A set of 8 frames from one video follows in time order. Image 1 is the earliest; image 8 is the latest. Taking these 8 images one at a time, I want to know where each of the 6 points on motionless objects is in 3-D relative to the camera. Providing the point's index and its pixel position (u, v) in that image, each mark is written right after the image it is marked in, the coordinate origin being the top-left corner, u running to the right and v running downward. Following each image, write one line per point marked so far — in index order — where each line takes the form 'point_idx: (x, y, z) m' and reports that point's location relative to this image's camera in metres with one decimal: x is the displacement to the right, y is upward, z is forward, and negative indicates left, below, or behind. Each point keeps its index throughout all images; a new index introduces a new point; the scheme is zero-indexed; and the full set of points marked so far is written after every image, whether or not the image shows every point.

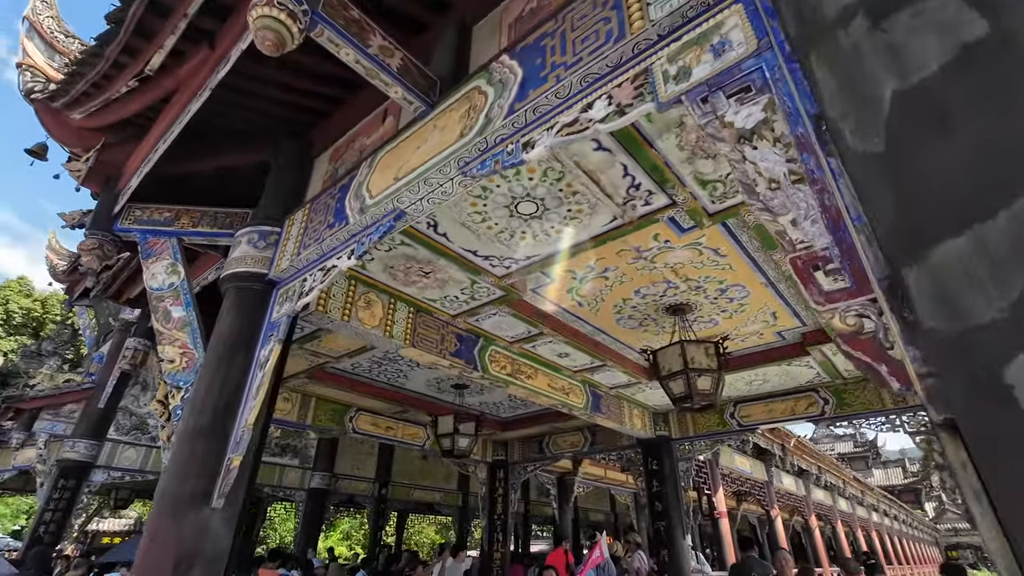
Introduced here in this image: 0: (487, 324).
0: (-0.3, -0.4, +5.3) m
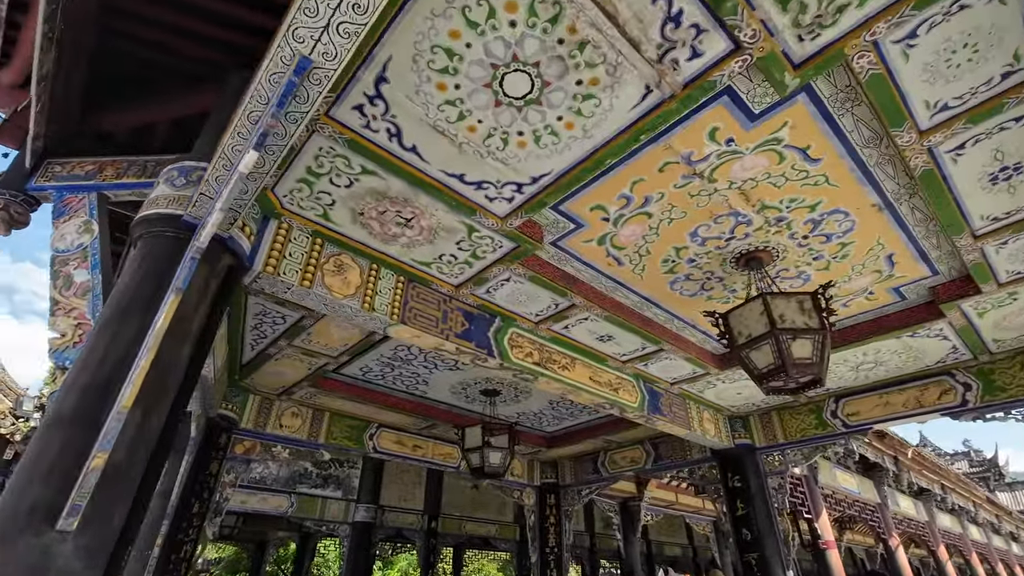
0: (-0.1, -0.1, +4.2) m
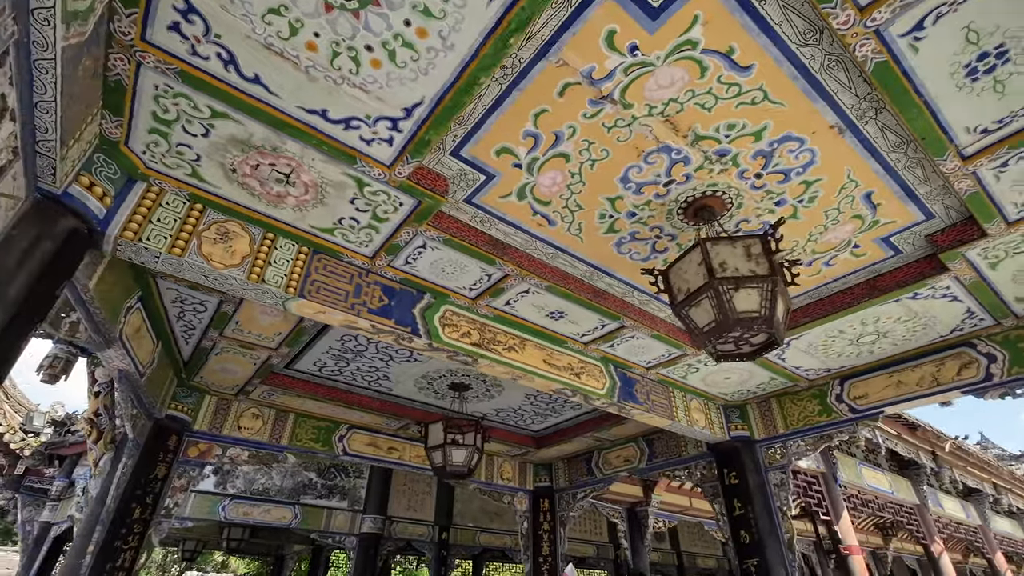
0: (-0.7, +0.2, +3.8) m
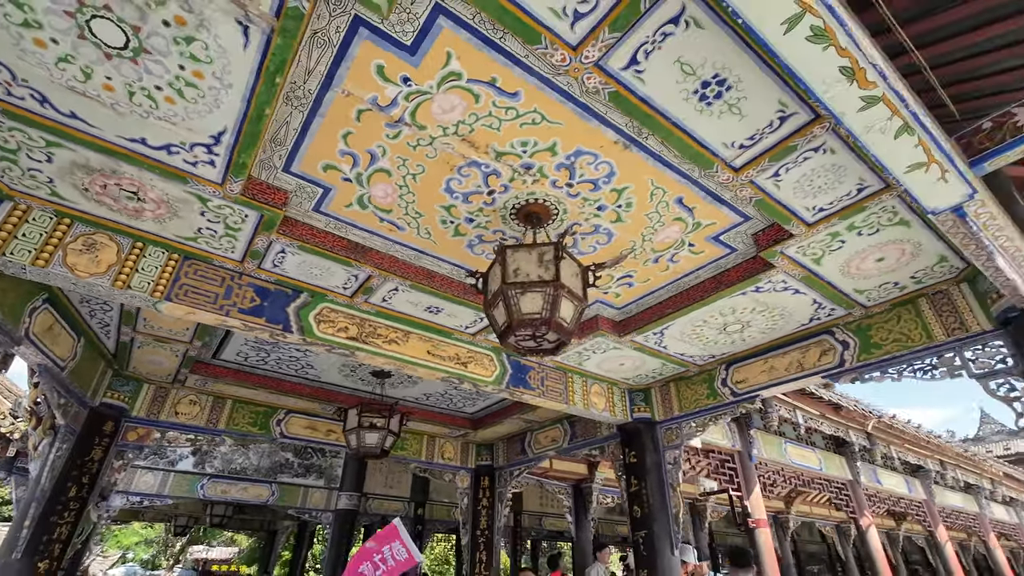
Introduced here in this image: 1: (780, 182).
0: (-1.8, +0.1, +4.1) m
1: (+1.7, +0.7, +3.1) m
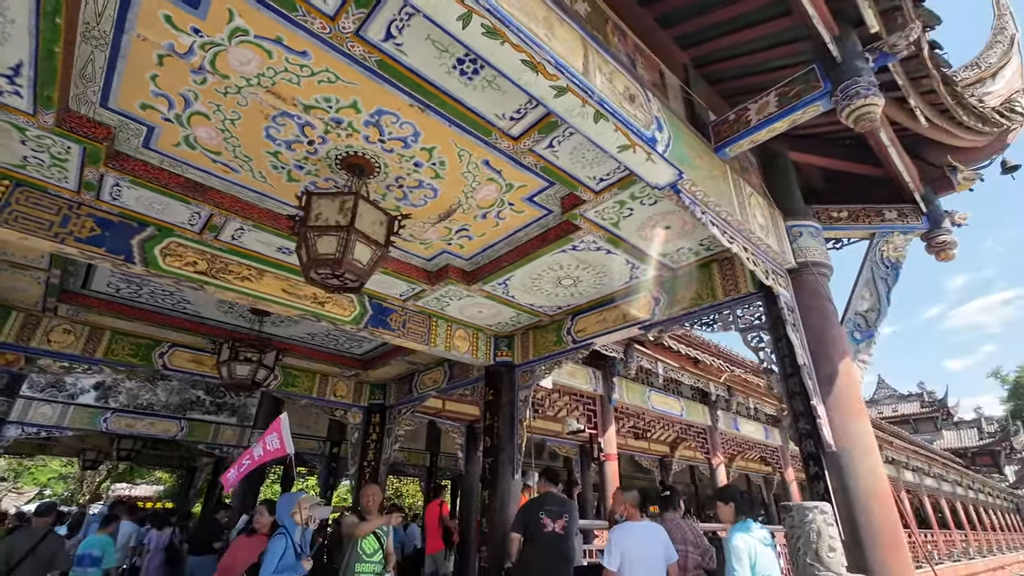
0: (-3.3, +0.7, +4.3) m
1: (+0.3, +1.0, +3.6) m
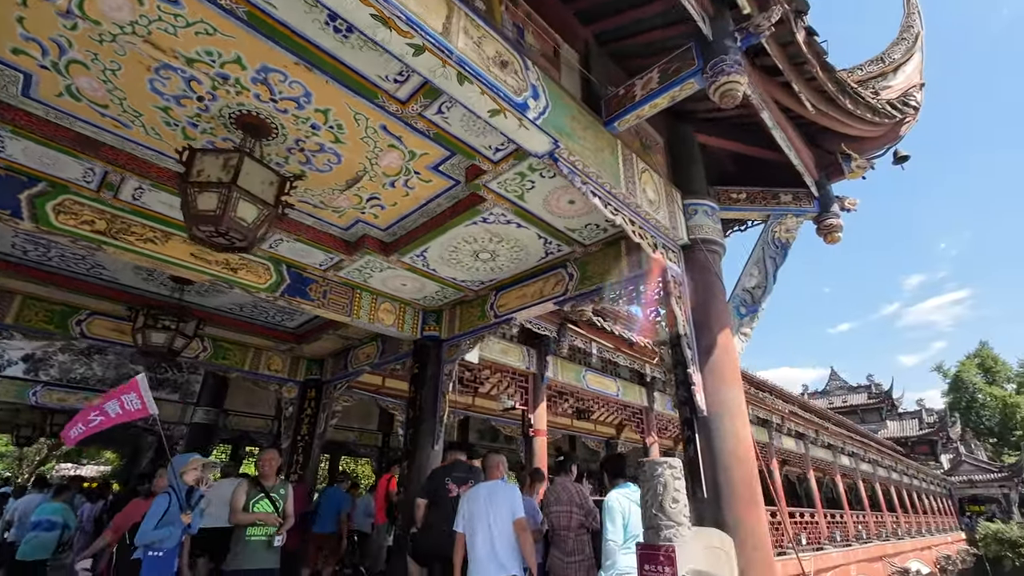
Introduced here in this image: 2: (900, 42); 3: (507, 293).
0: (-4.1, +1.1, +4.2) m
1: (-0.5, +1.2, +3.6) m
2: (+4.6, +2.9, +5.8) m
3: (-0.1, -0.1, +6.2) m
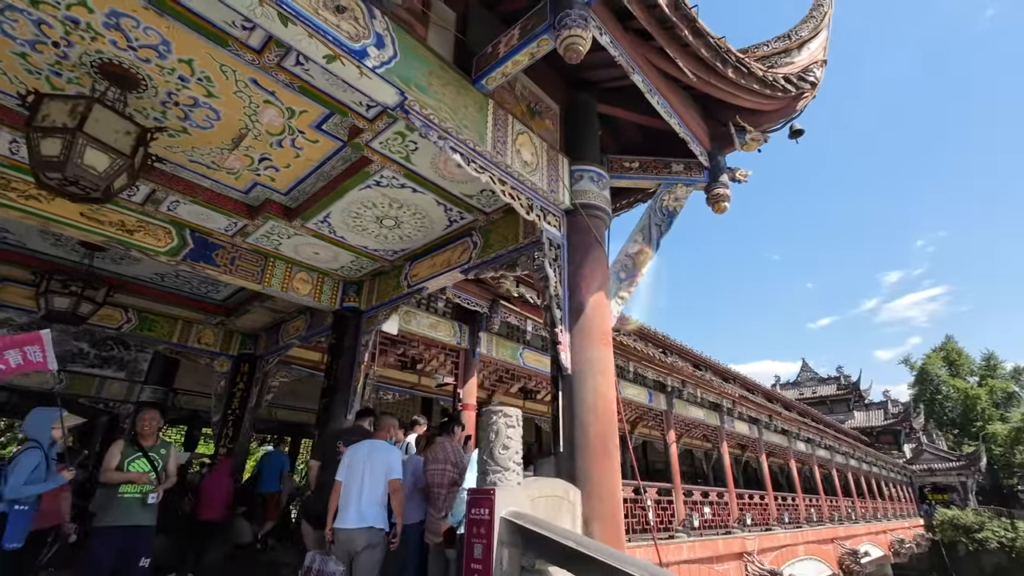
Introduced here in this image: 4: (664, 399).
0: (-5.2, +1.5, +4.0) m
1: (-1.5, +1.6, +3.6) m
2: (+3.5, +3.2, +5.9) m
3: (-1.2, +0.3, +6.2) m
4: (+4.3, -3.1, +13.8) m
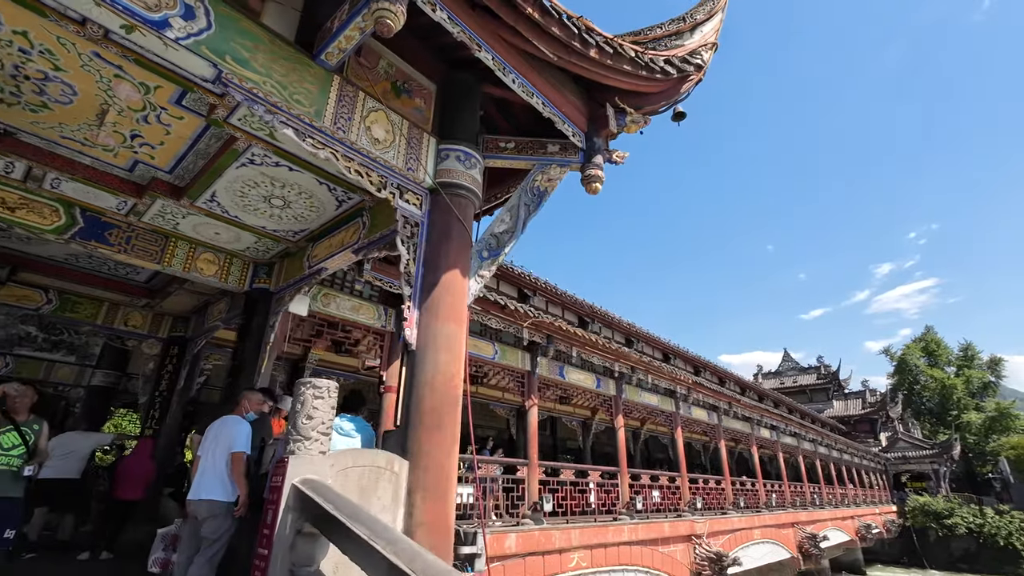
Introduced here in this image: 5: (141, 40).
0: (-6.4, +1.7, +4.0) m
1: (-2.7, +1.8, +3.6) m
2: (+2.3, +3.4, +5.9) m
3: (-2.4, +0.5, +6.2) m
4: (+2.9, -2.7, +13.9) m
5: (-2.3, +1.5, +3.1) m
